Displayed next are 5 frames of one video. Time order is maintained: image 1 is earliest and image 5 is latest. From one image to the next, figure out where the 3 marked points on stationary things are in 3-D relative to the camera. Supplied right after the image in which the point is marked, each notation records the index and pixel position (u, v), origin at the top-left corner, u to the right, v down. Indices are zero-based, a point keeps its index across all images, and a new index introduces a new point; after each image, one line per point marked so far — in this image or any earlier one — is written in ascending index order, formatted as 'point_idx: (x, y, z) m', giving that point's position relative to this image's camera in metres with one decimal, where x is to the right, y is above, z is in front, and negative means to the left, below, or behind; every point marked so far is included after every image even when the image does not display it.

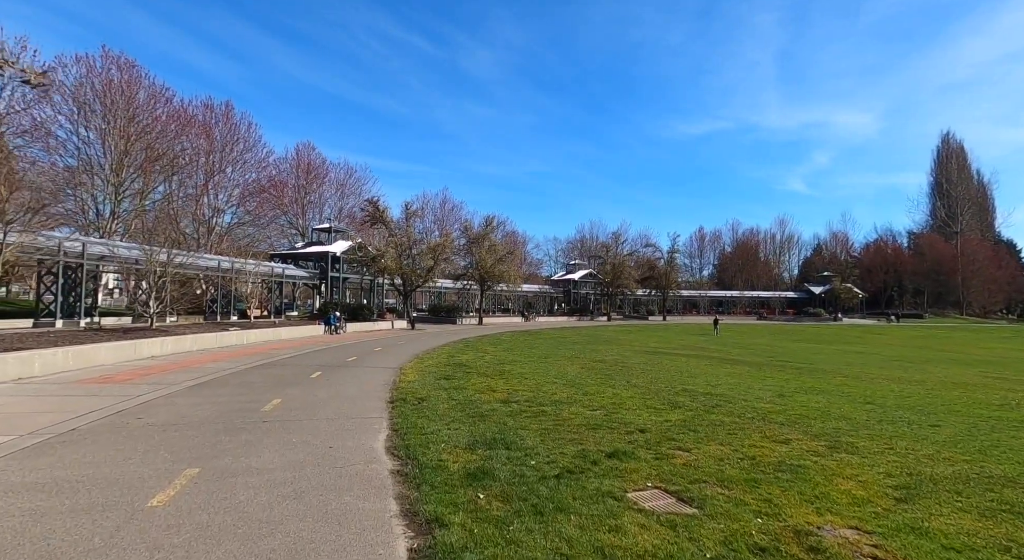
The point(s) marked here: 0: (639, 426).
0: (+1.9, -2.1, +8.9) m
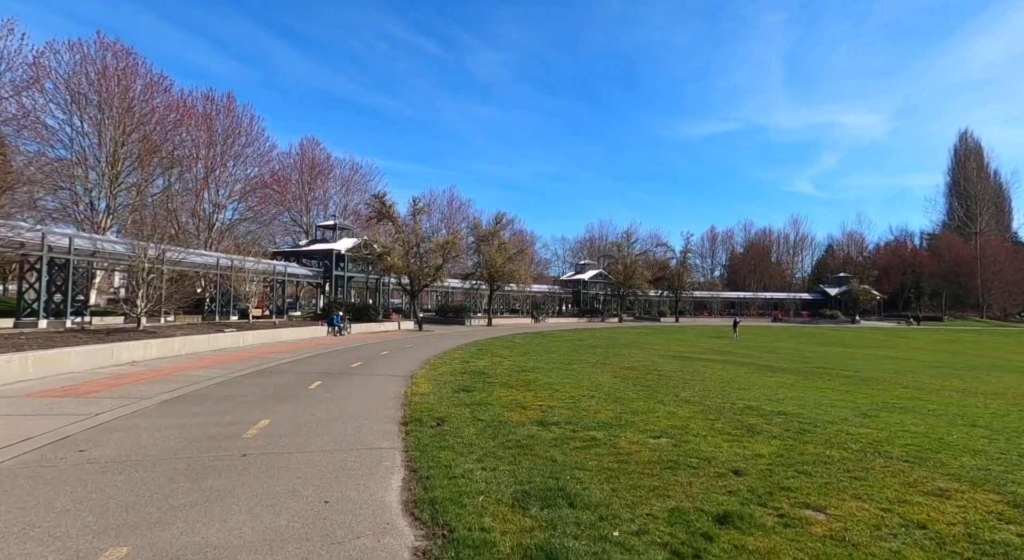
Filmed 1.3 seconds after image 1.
0: (+2.4, -2.1, +6.9) m
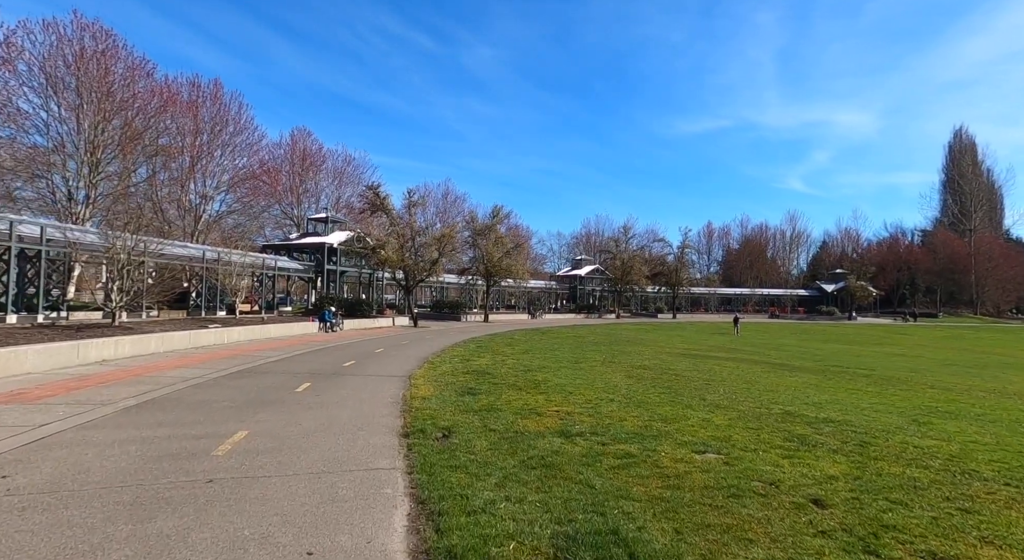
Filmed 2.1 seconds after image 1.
0: (+2.7, -1.9, +5.7) m
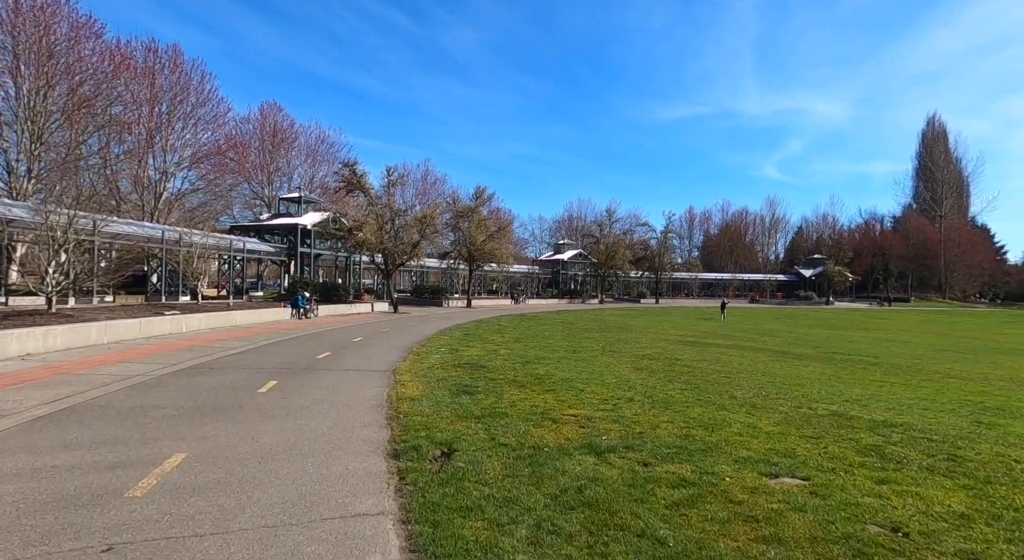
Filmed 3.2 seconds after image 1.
0: (+2.9, -1.8, +4.2) m
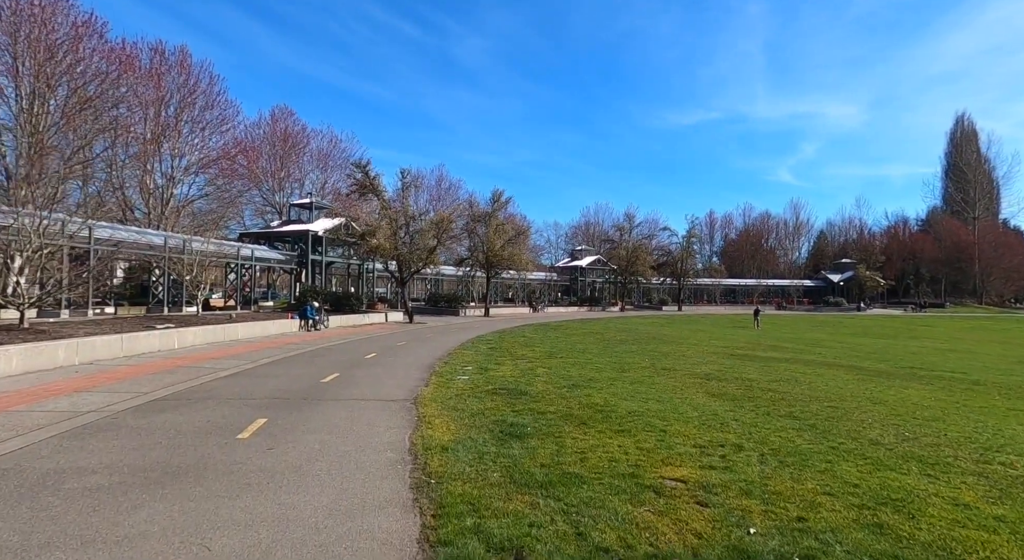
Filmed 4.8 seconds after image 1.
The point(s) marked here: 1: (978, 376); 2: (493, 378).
0: (+3.6, -1.7, +1.6) m
1: (+14.0, -2.9, +18.5) m
2: (-0.4, -2.0, +13.3) m
